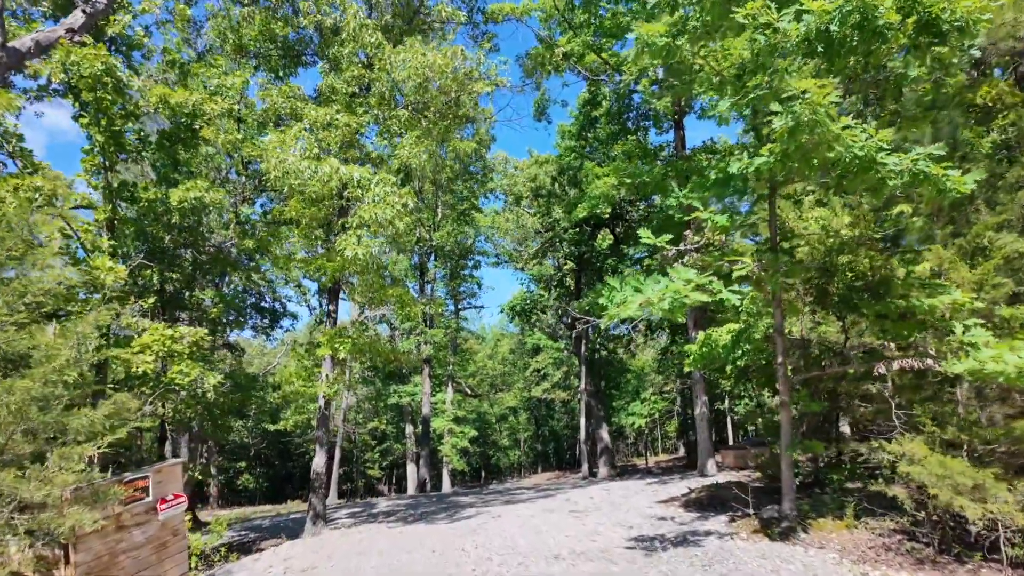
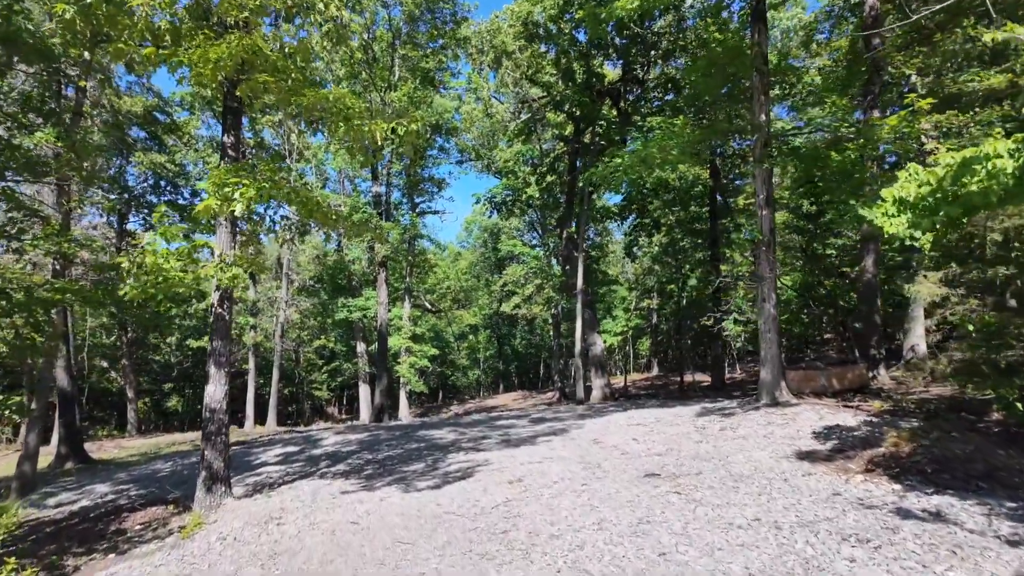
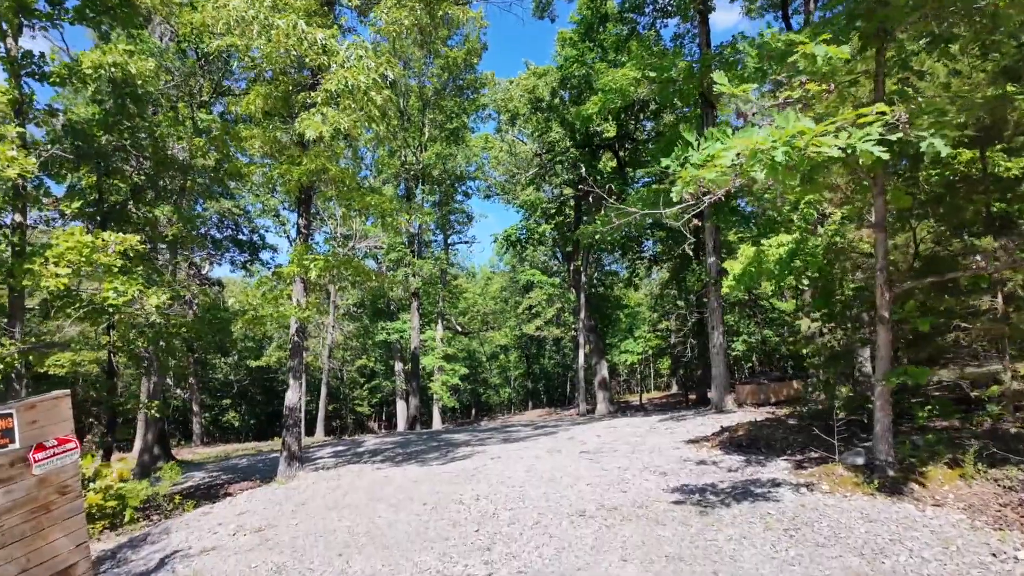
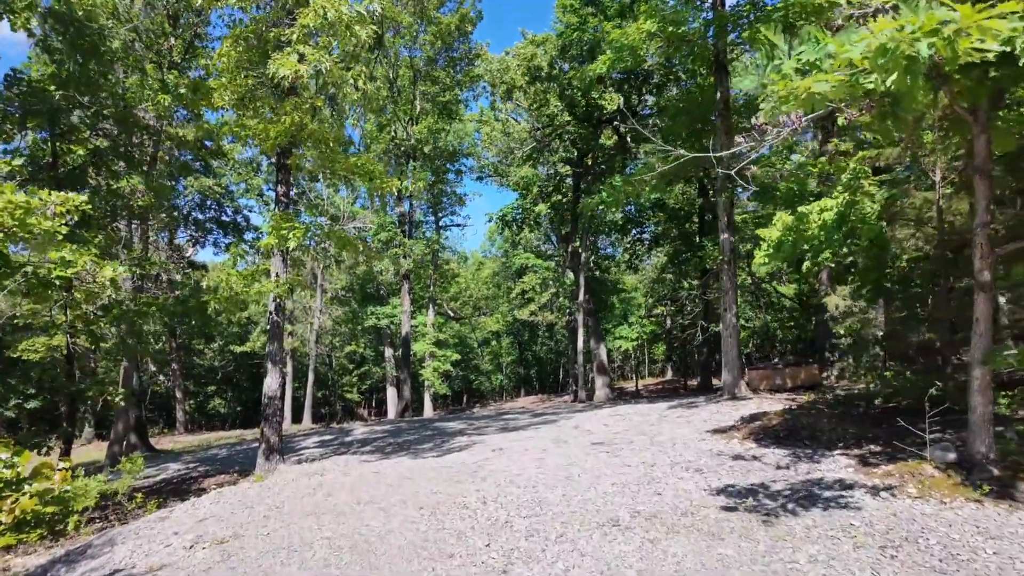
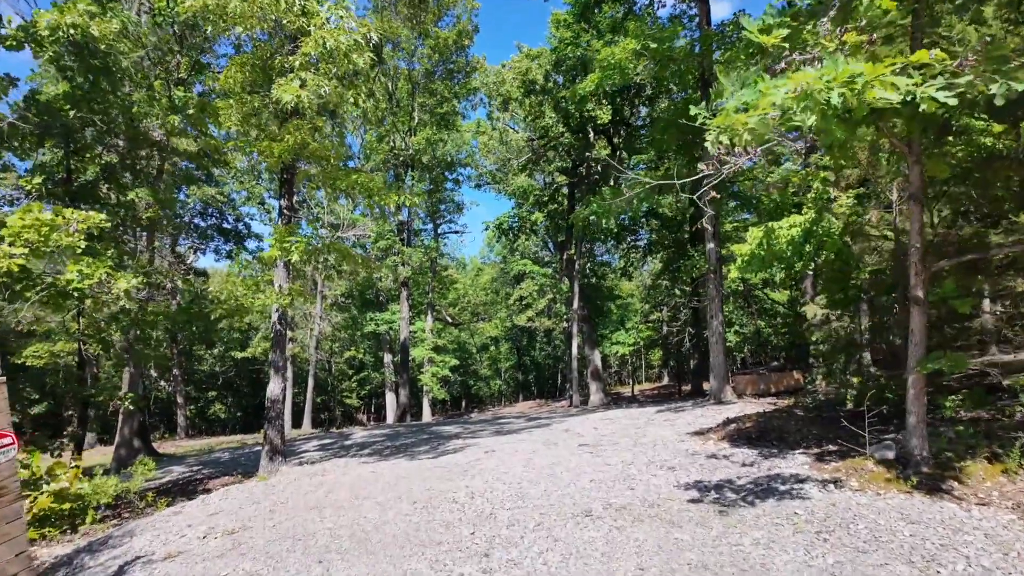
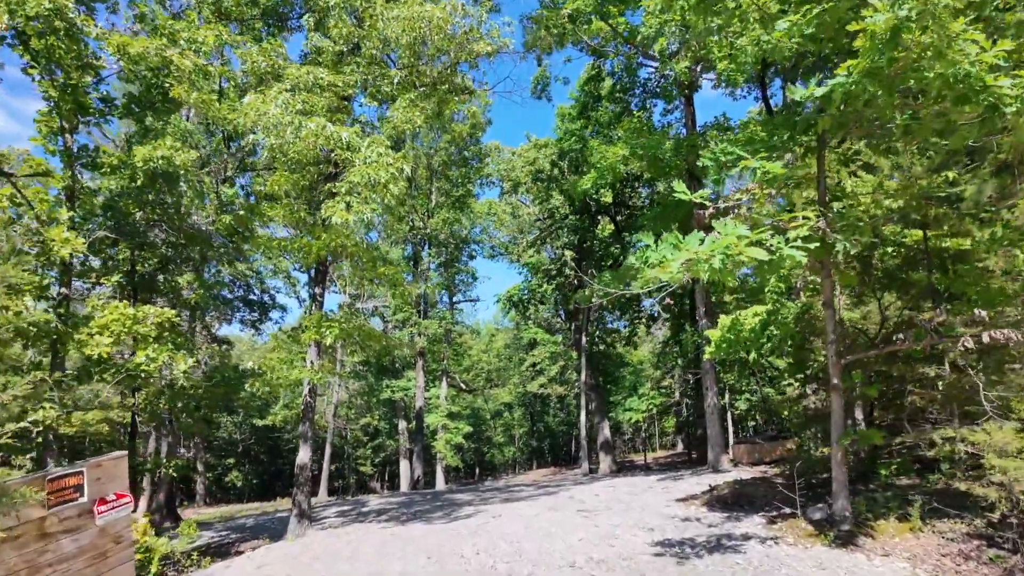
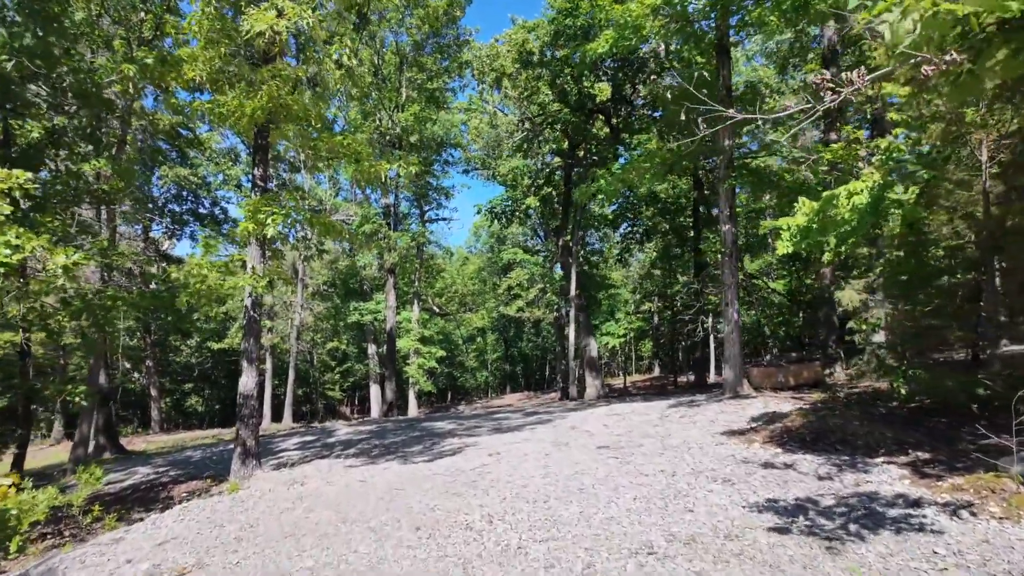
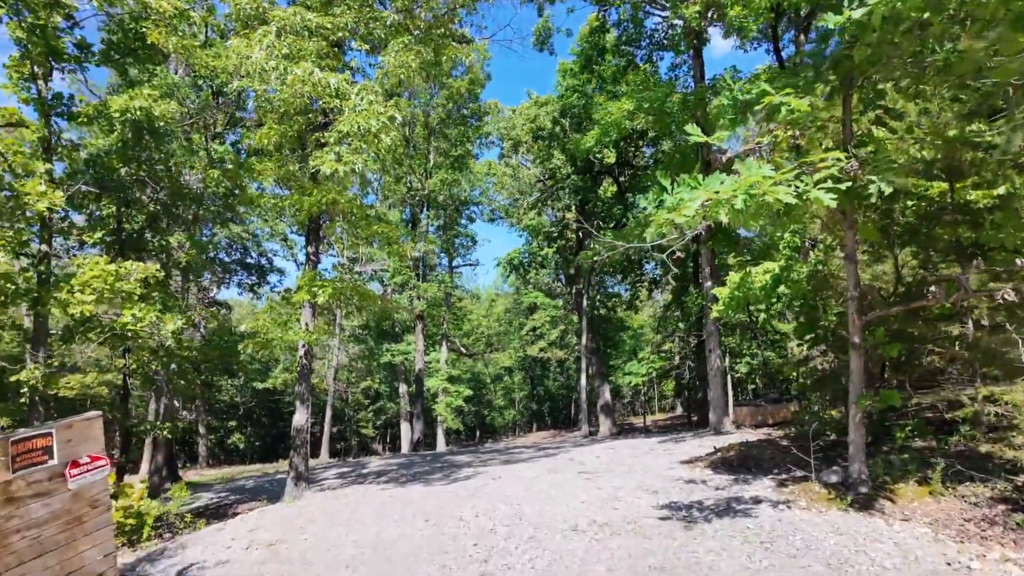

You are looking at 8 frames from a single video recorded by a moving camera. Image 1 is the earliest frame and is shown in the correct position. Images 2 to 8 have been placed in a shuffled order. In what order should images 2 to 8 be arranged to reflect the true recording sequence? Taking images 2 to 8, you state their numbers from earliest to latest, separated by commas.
6, 8, 3, 5, 4, 7, 2
